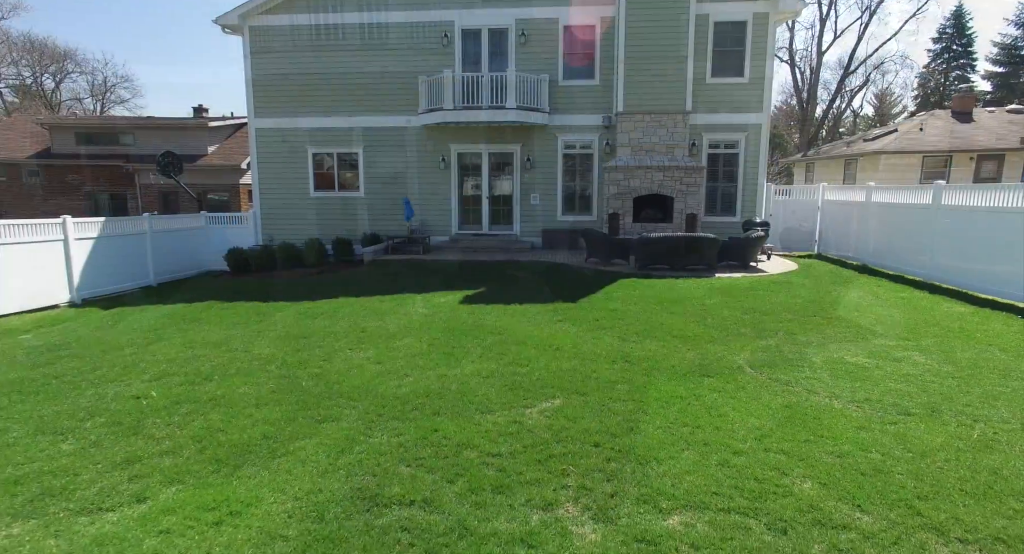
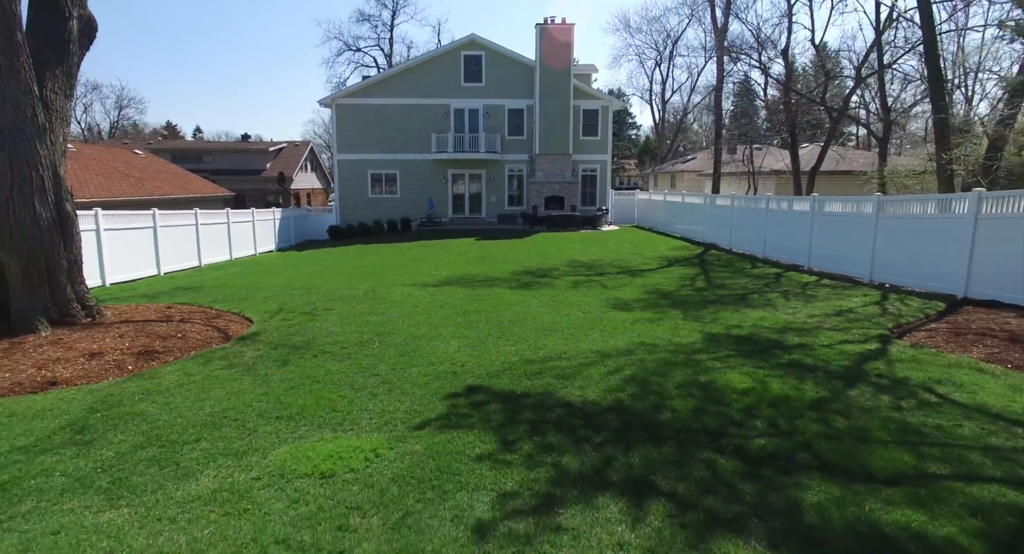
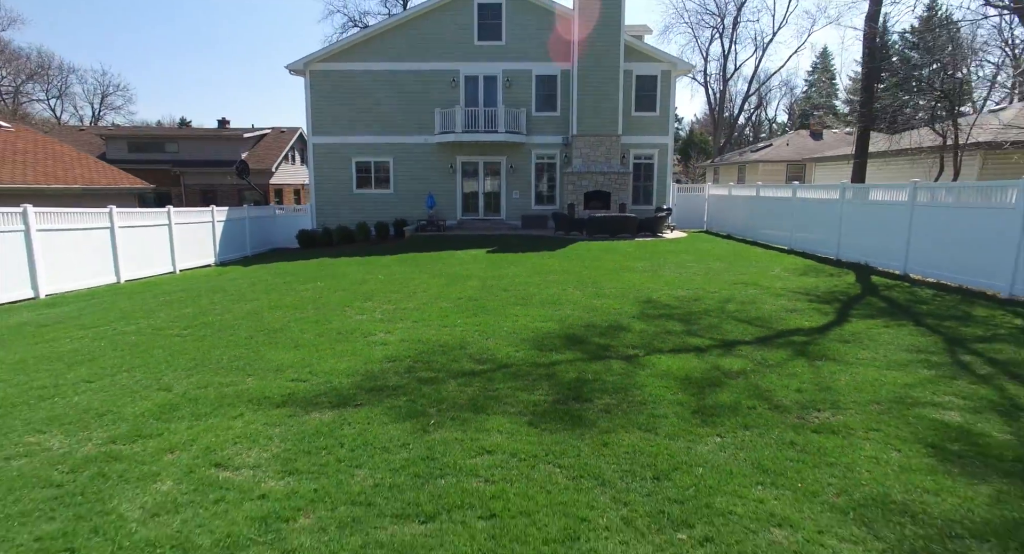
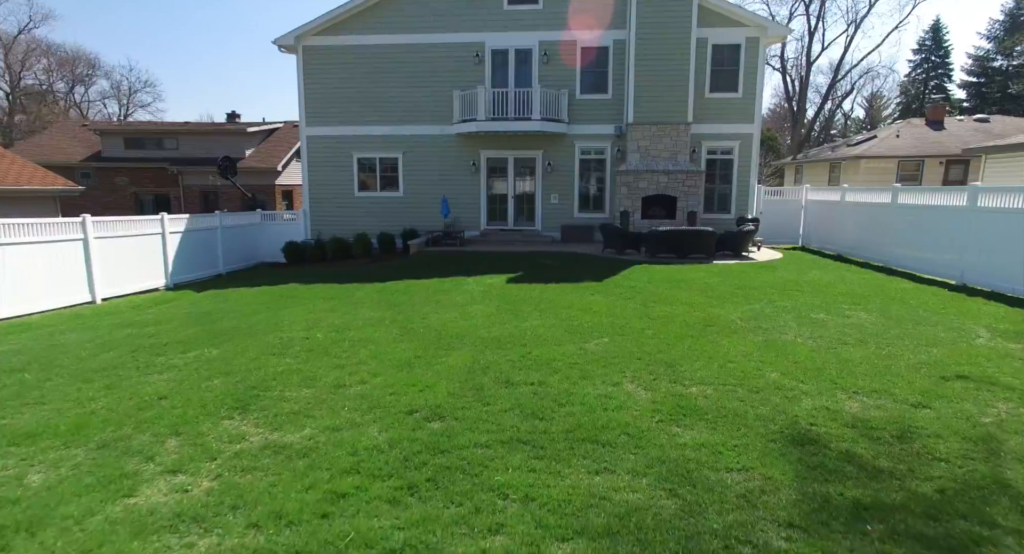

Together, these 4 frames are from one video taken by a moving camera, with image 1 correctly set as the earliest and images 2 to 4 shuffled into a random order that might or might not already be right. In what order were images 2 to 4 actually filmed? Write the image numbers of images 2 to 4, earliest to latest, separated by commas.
4, 3, 2
